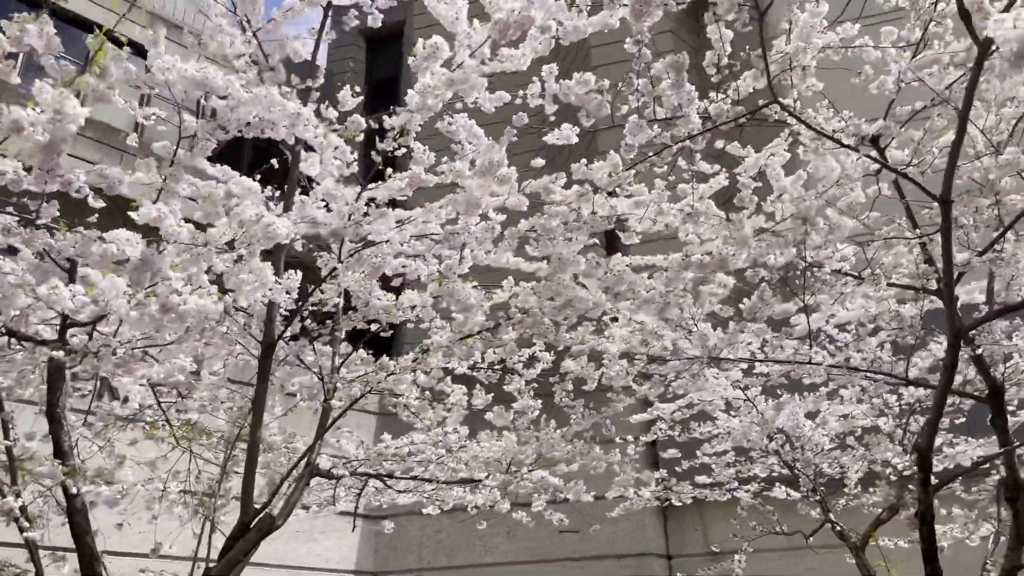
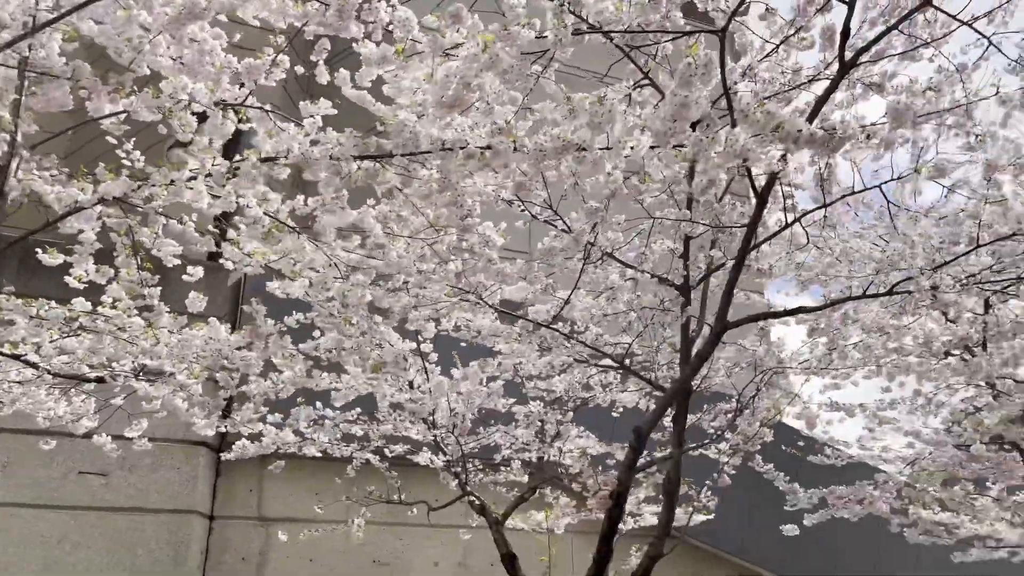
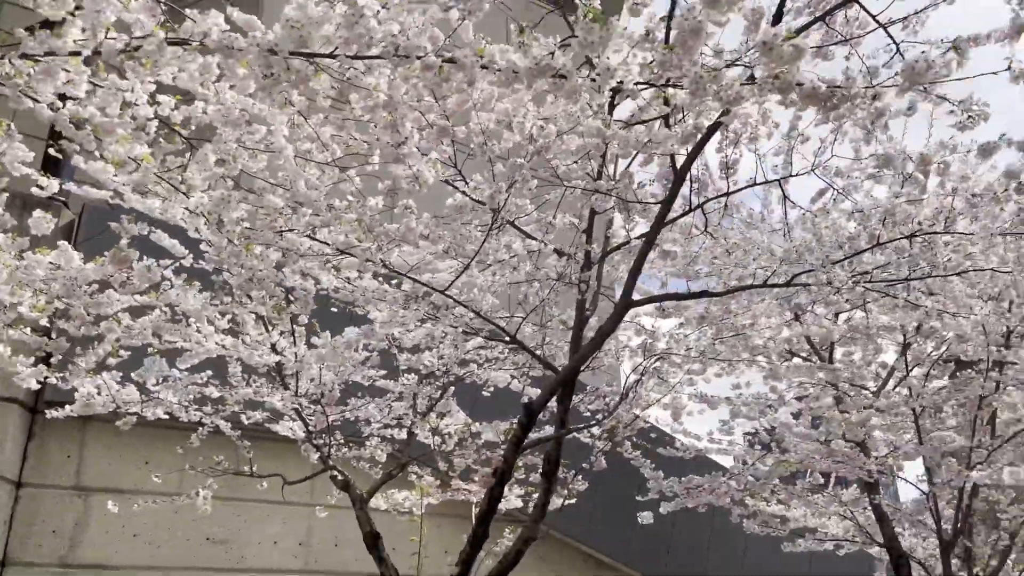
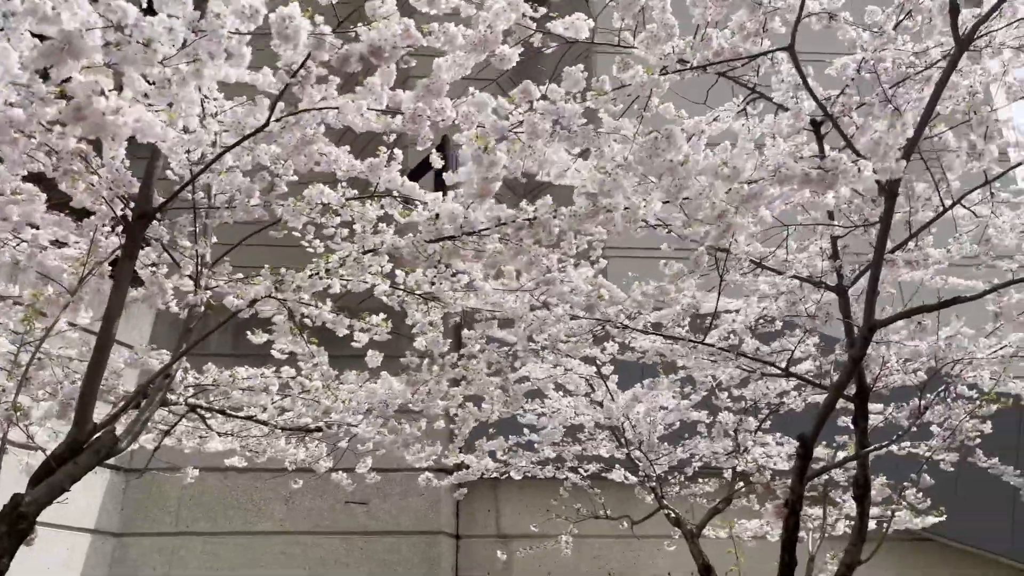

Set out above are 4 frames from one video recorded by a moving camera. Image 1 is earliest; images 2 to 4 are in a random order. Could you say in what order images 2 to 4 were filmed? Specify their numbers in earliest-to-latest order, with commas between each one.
4, 2, 3
